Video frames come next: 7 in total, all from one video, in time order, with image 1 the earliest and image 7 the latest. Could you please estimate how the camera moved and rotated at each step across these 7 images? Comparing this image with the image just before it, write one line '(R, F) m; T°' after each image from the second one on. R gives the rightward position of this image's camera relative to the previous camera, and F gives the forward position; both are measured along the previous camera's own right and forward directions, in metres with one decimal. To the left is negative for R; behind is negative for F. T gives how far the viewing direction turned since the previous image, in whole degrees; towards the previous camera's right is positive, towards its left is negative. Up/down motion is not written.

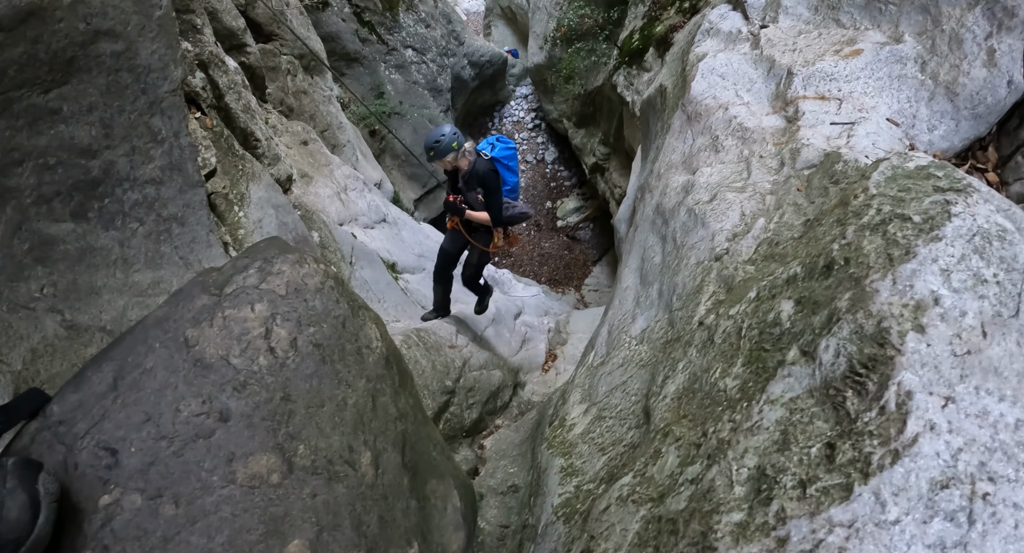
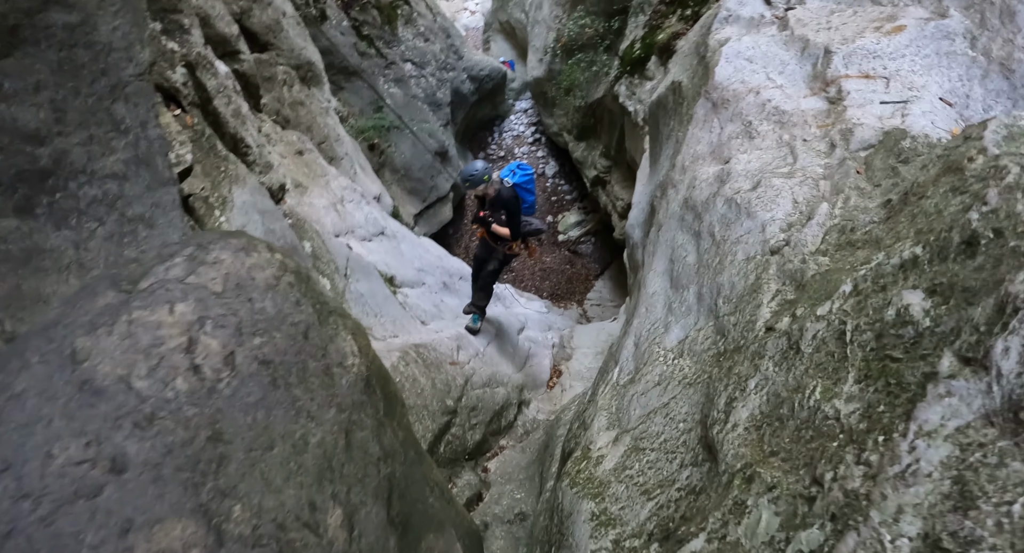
(-0.1, +0.6) m; 0°
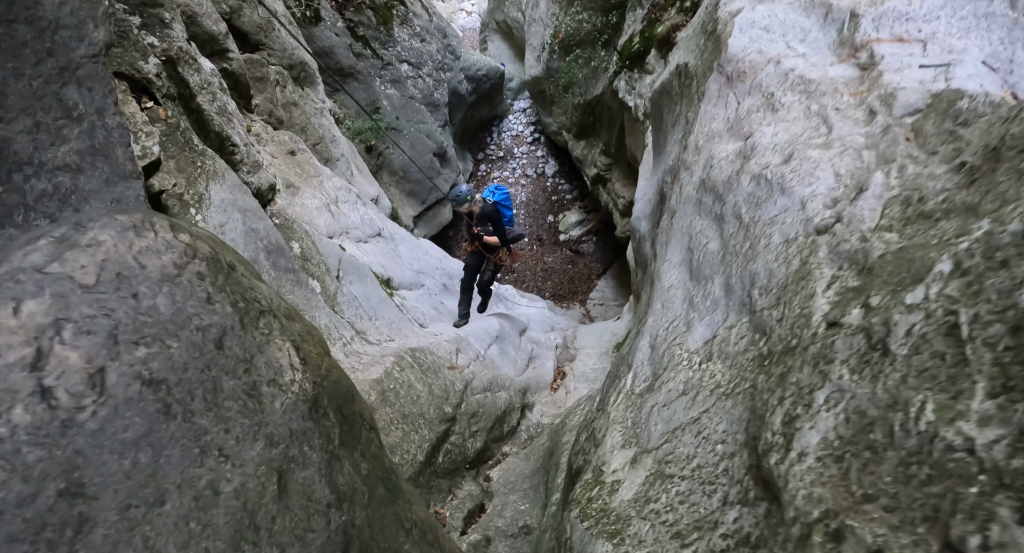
(0.0, +0.4) m; 0°
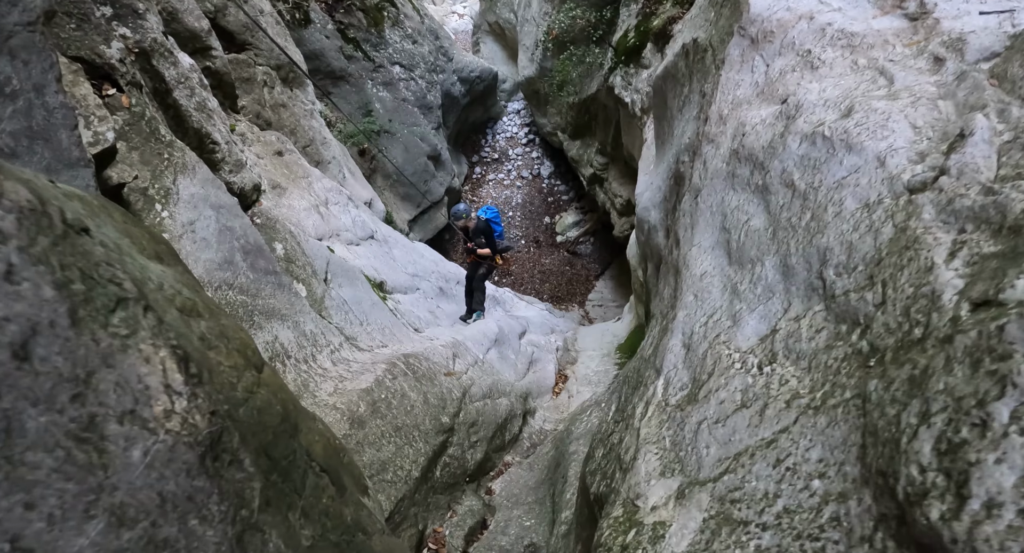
(0.0, +0.5) m; 0°
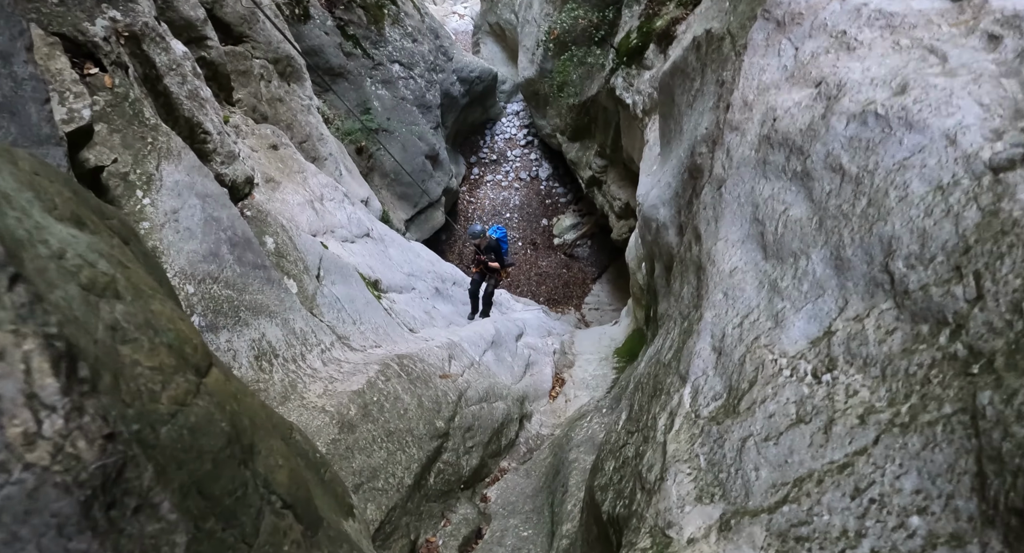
(-0.1, +0.3) m; 0°
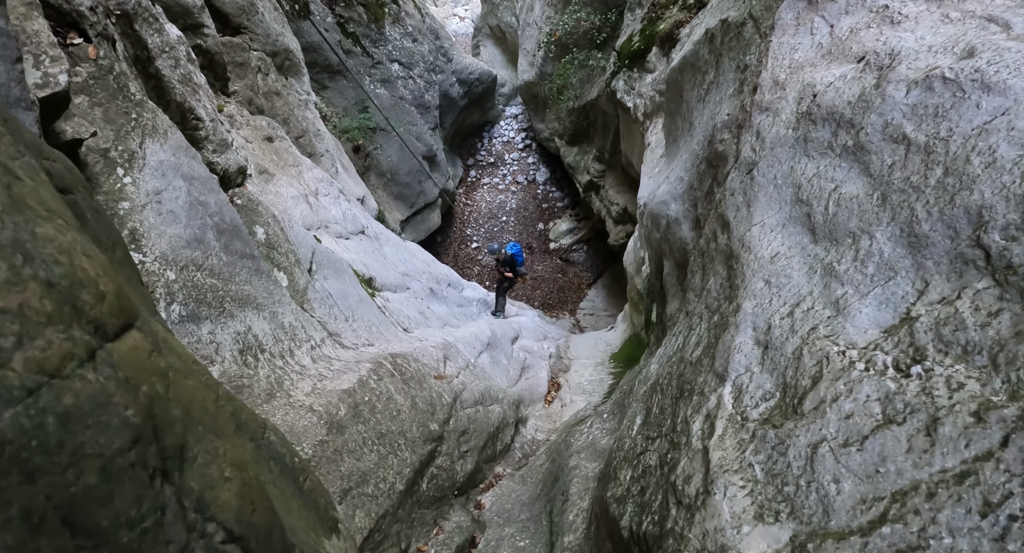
(-0.1, +0.3) m; +1°
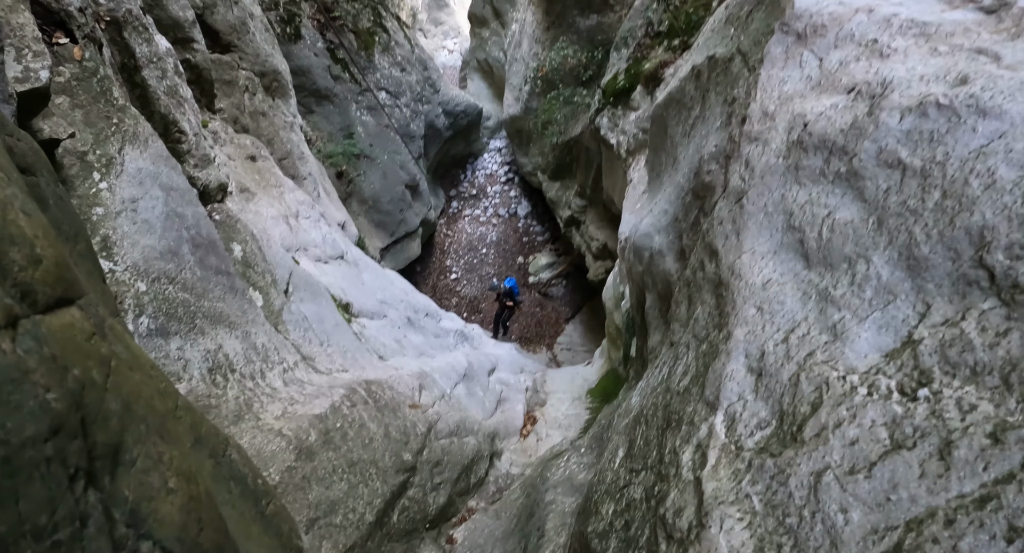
(0.0, +0.1) m; +2°
